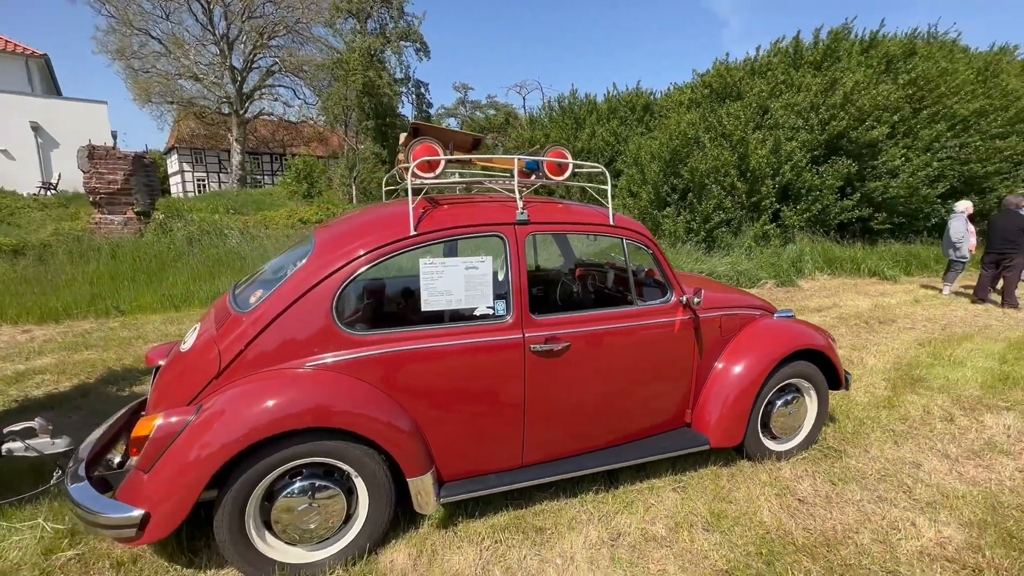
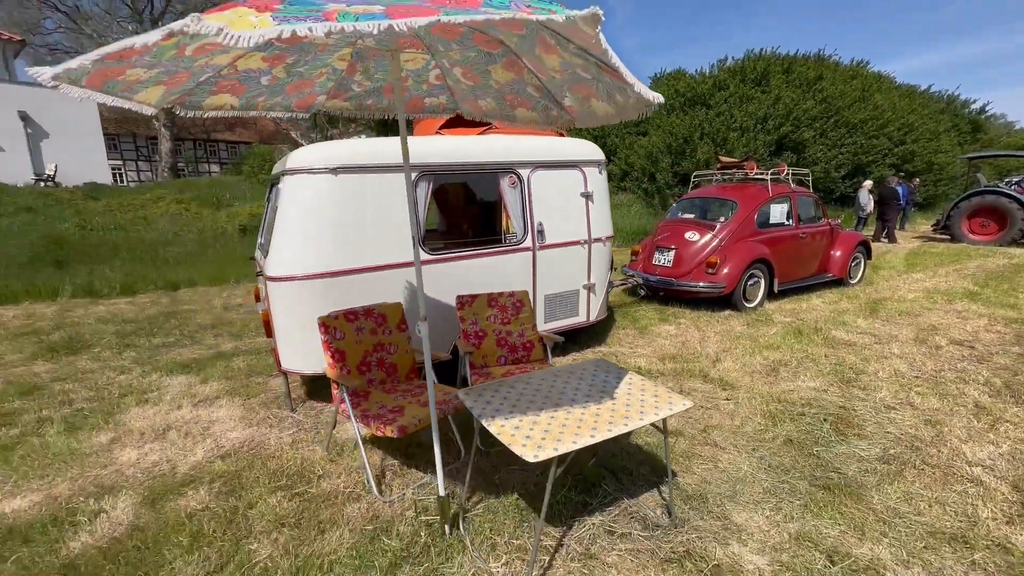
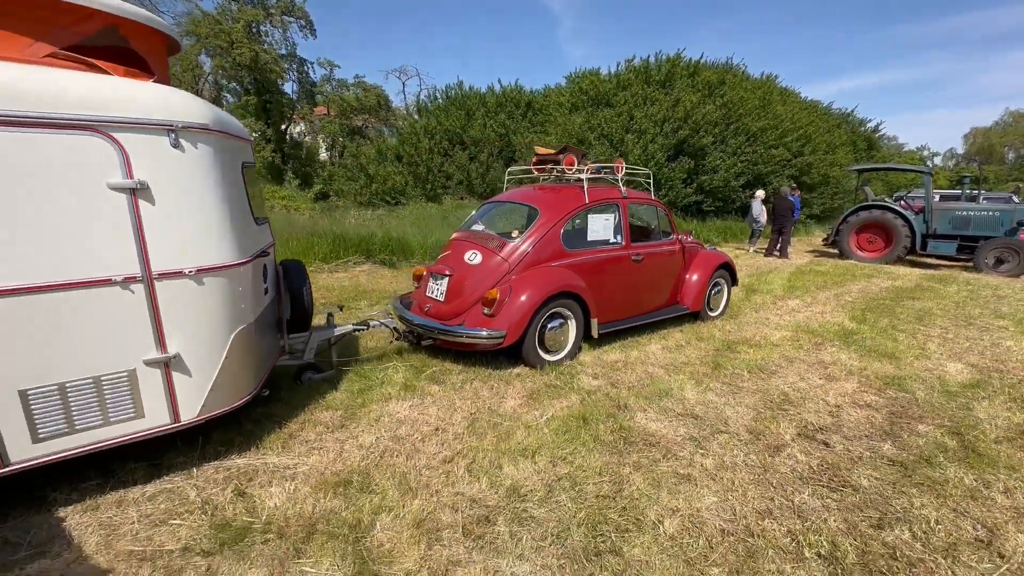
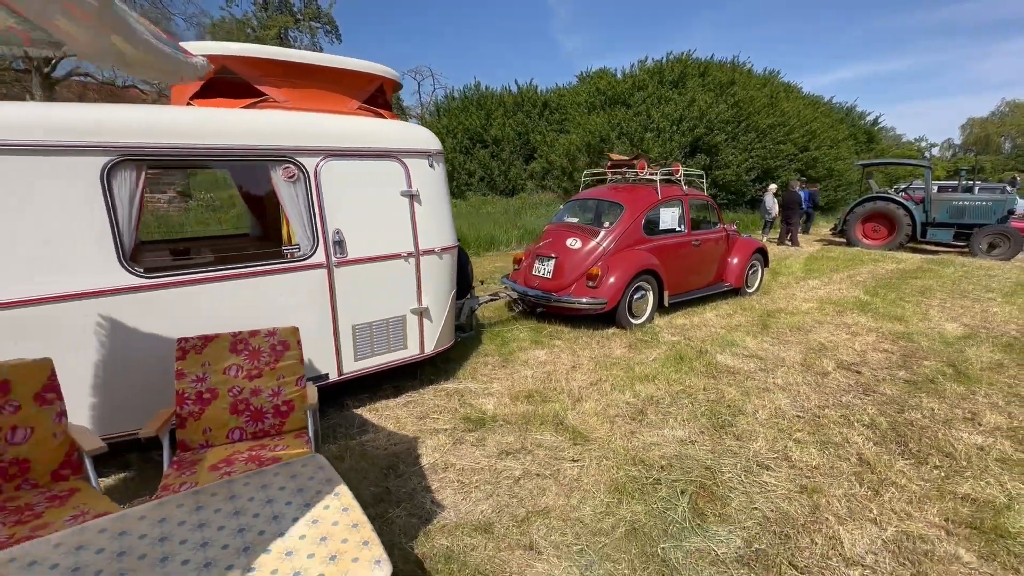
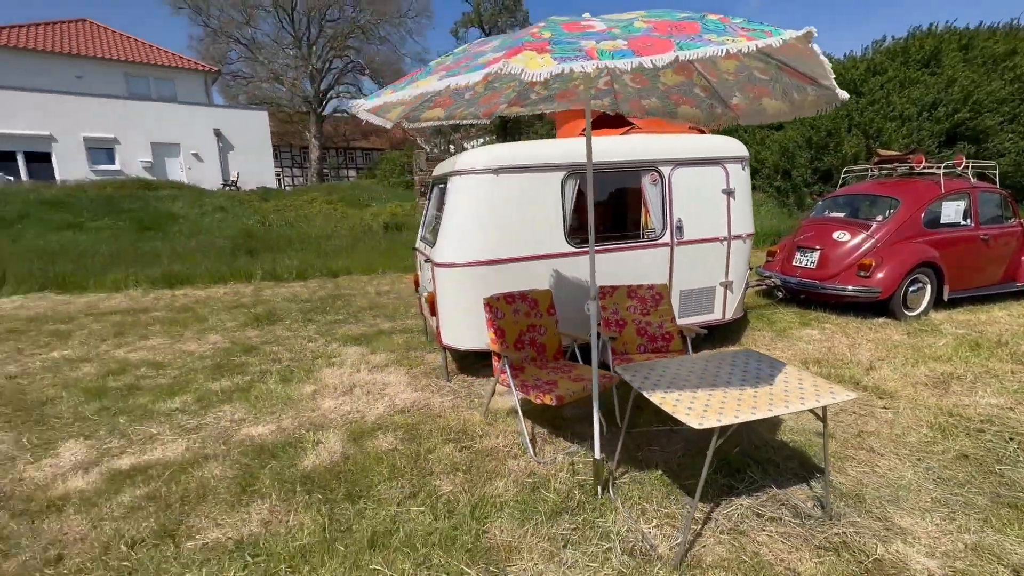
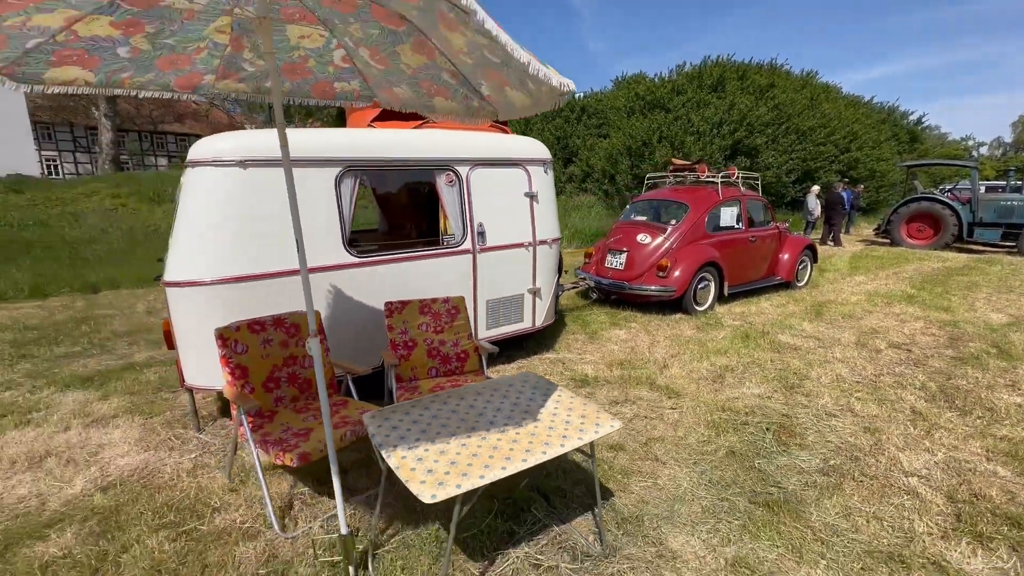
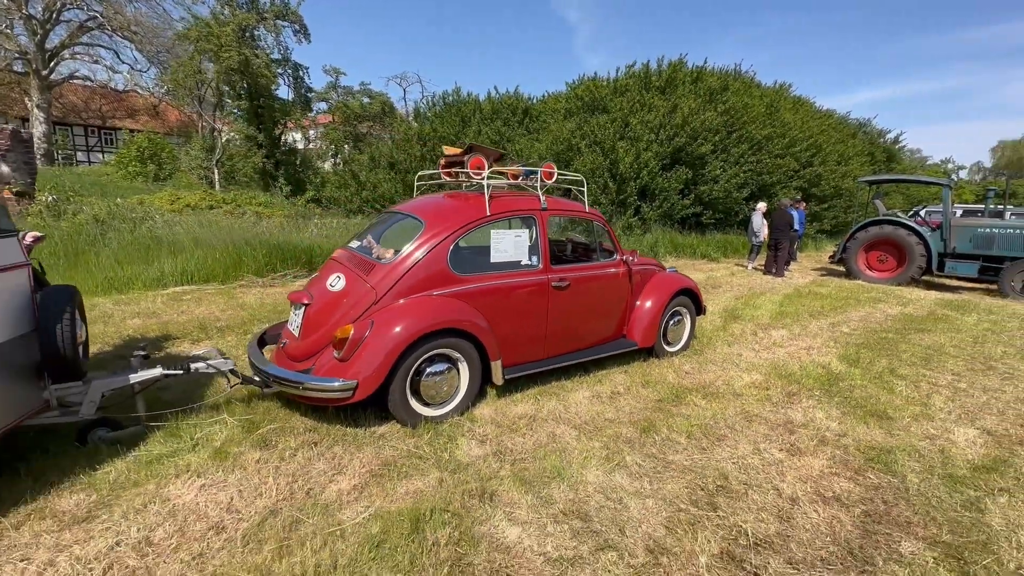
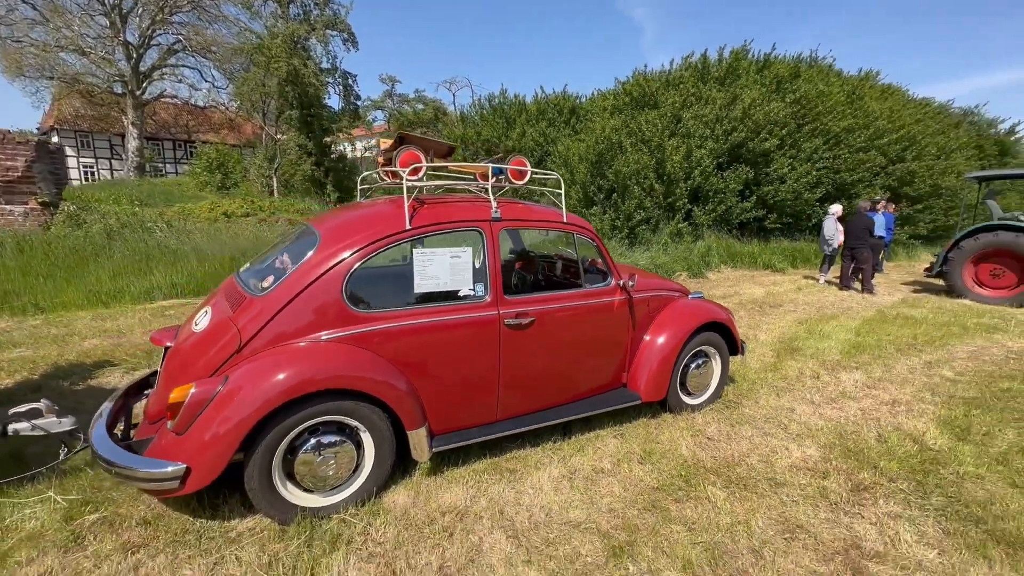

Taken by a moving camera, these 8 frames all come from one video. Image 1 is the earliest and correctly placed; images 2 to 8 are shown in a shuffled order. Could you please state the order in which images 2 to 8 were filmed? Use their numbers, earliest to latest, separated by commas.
8, 7, 3, 4, 6, 2, 5
